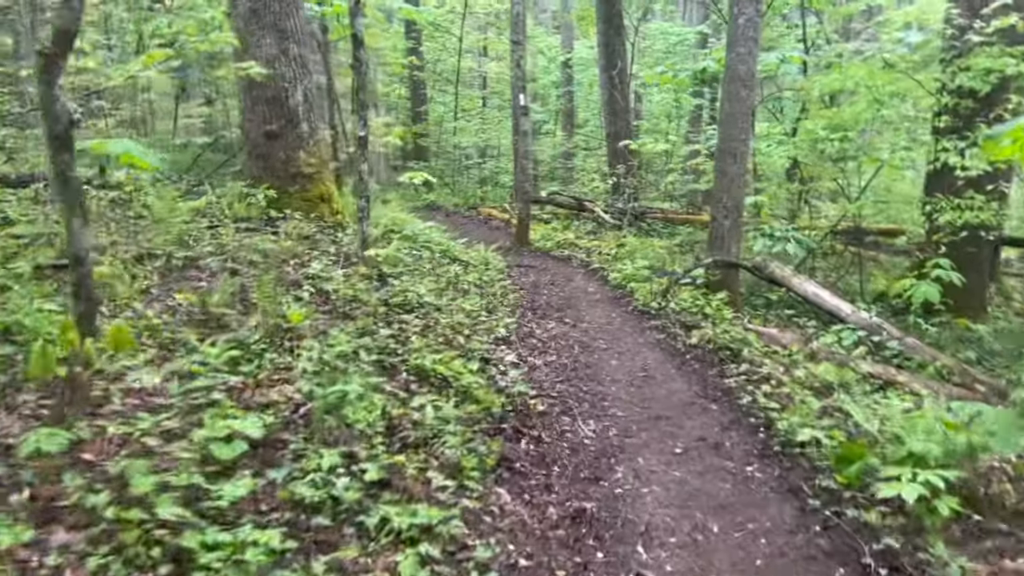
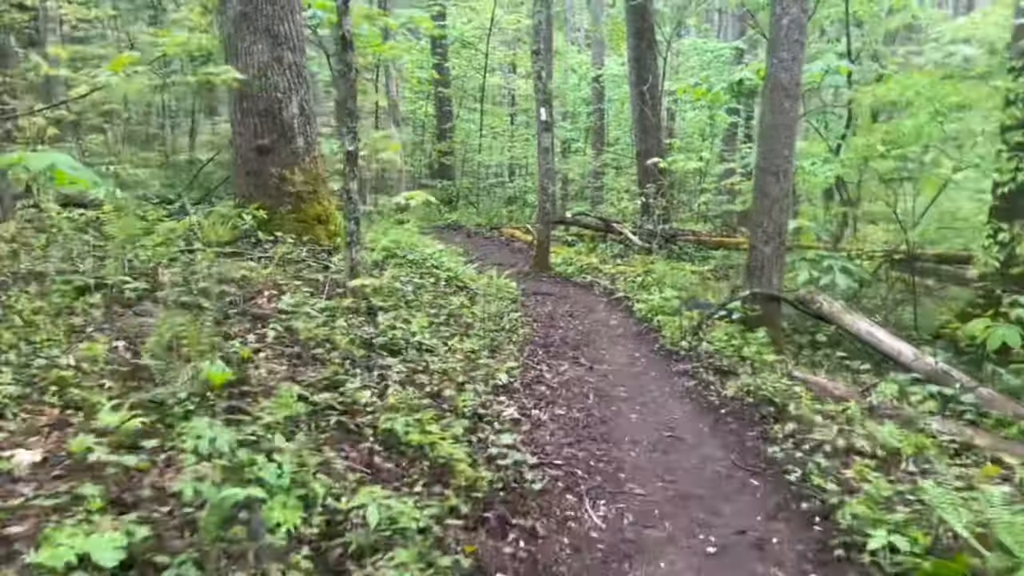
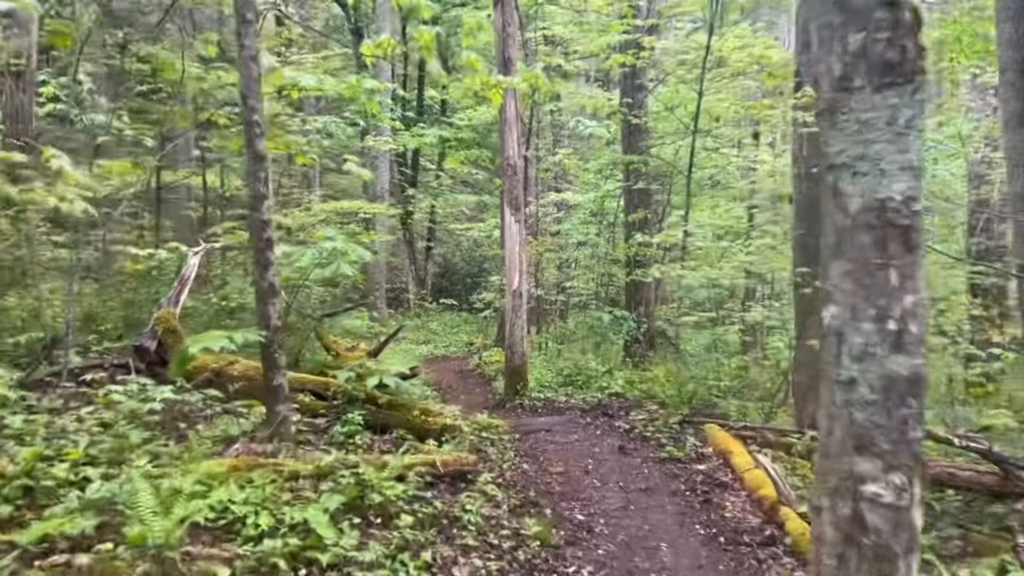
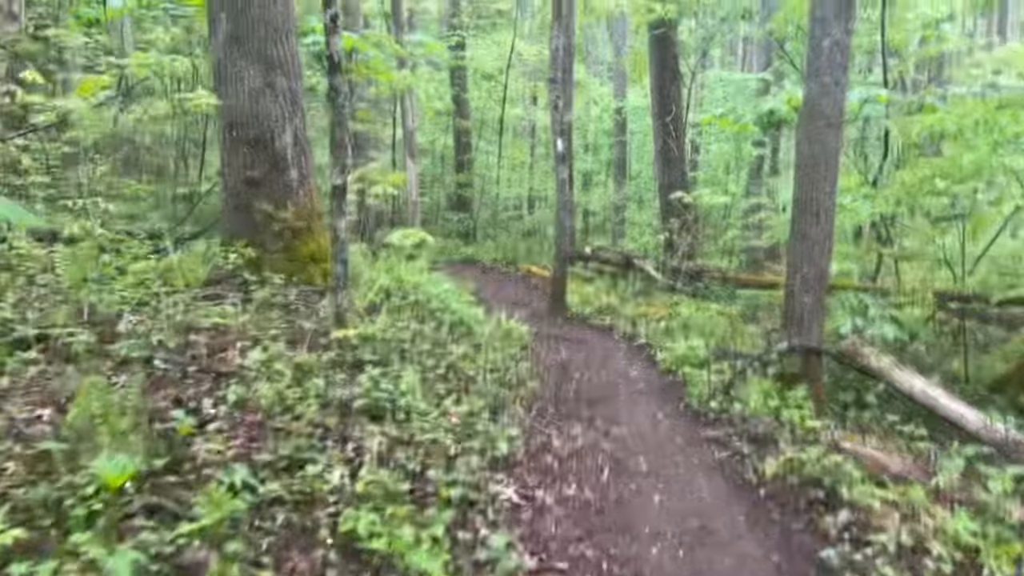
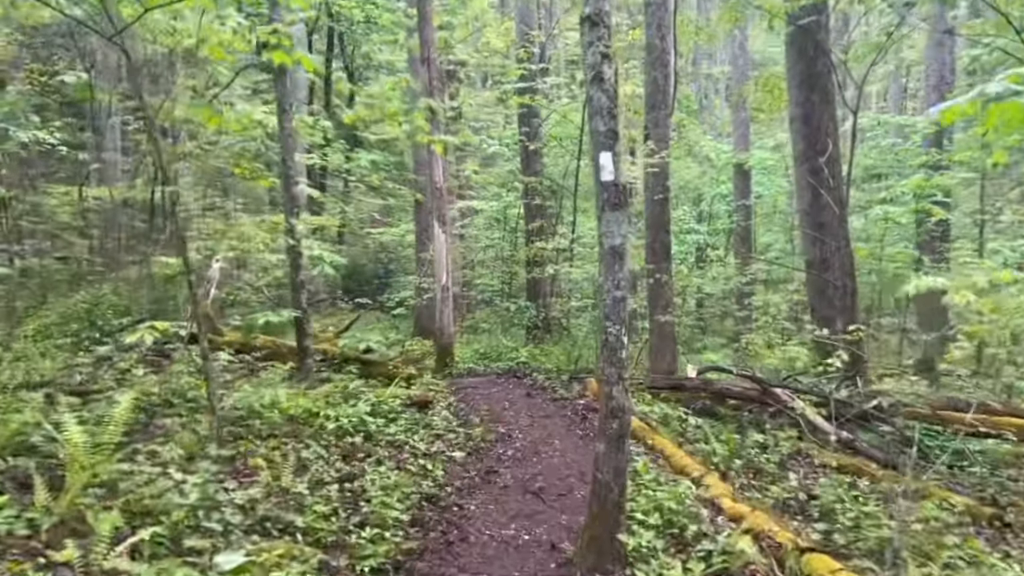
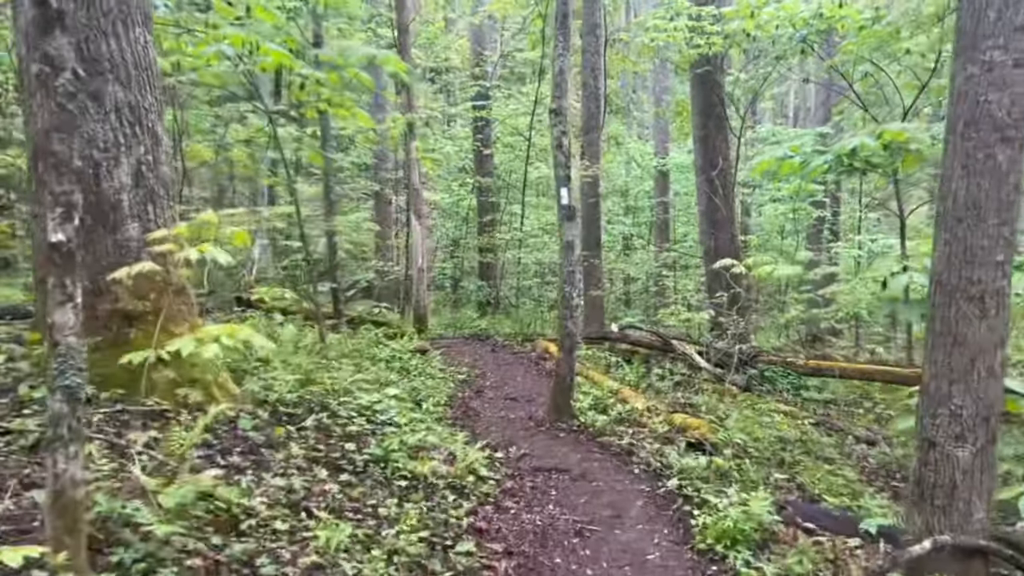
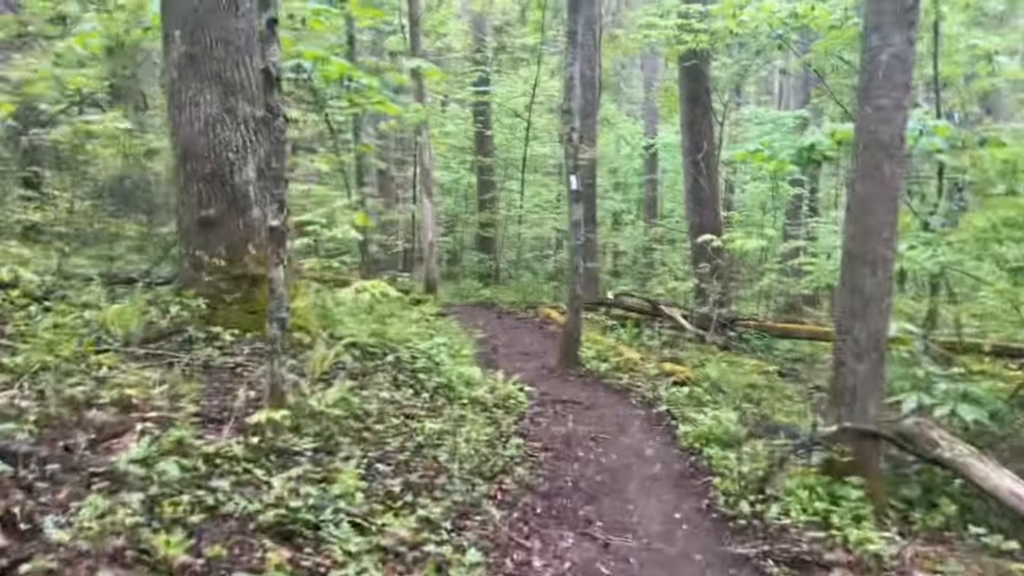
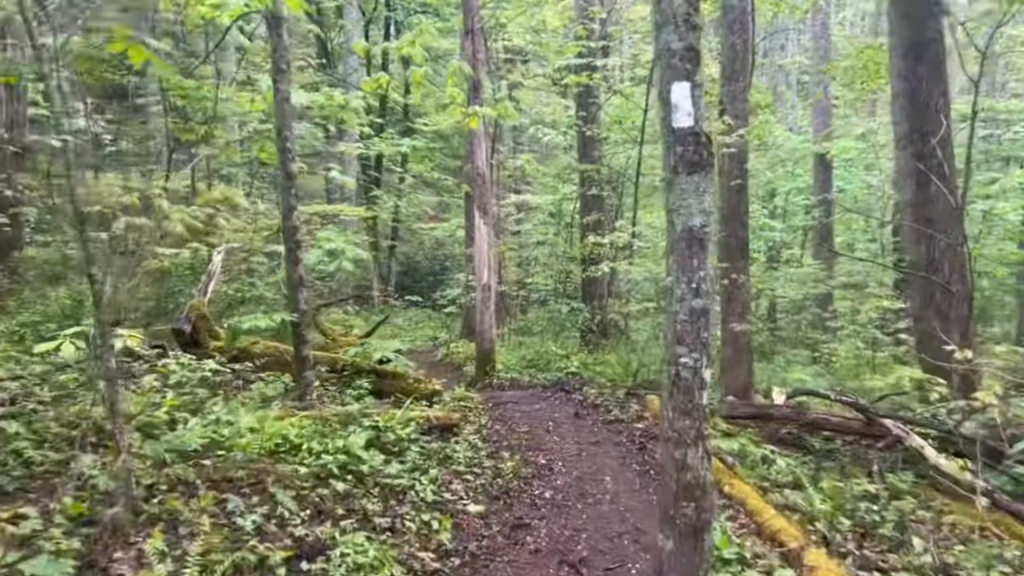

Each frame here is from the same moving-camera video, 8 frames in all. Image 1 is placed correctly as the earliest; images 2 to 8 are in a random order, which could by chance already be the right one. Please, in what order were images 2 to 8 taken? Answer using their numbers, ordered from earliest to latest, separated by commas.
2, 4, 7, 6, 5, 8, 3
